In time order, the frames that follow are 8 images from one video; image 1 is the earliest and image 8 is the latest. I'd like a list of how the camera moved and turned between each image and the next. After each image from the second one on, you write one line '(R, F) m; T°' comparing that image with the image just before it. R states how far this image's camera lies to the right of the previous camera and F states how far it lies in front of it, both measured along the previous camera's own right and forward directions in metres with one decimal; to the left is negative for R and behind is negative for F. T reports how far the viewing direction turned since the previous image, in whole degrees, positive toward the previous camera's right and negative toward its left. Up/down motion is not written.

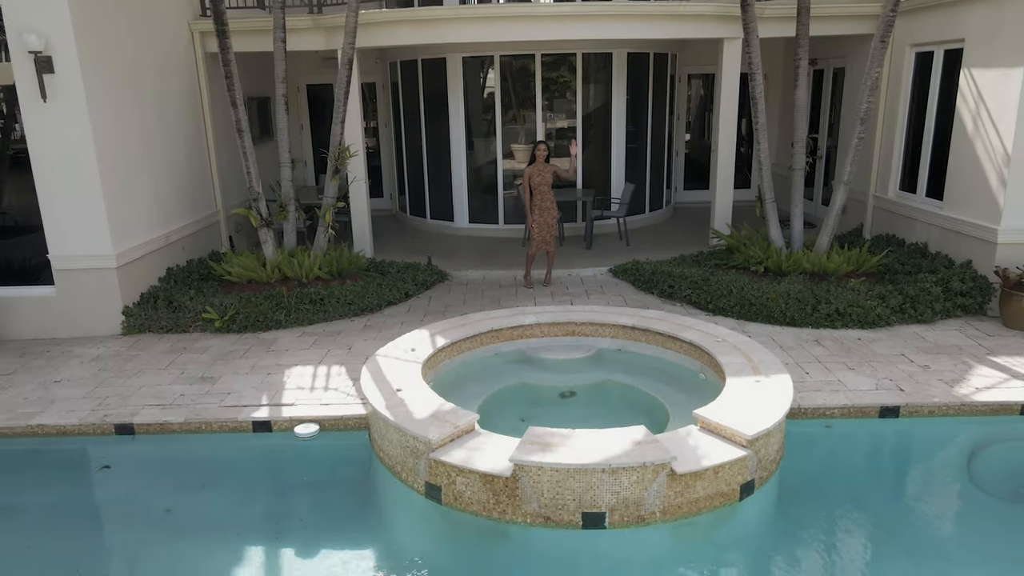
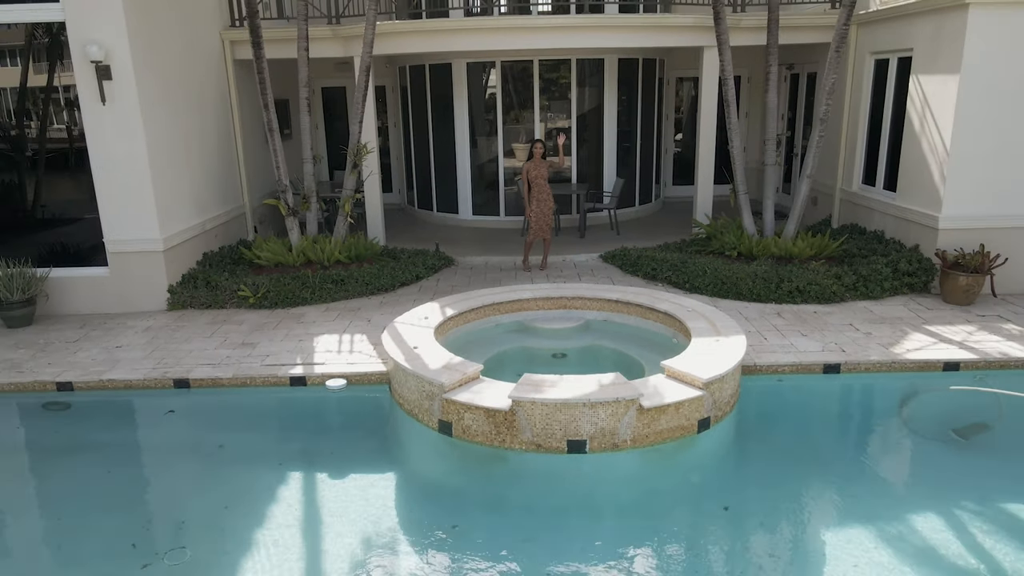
(0.0, -0.9) m; 0°
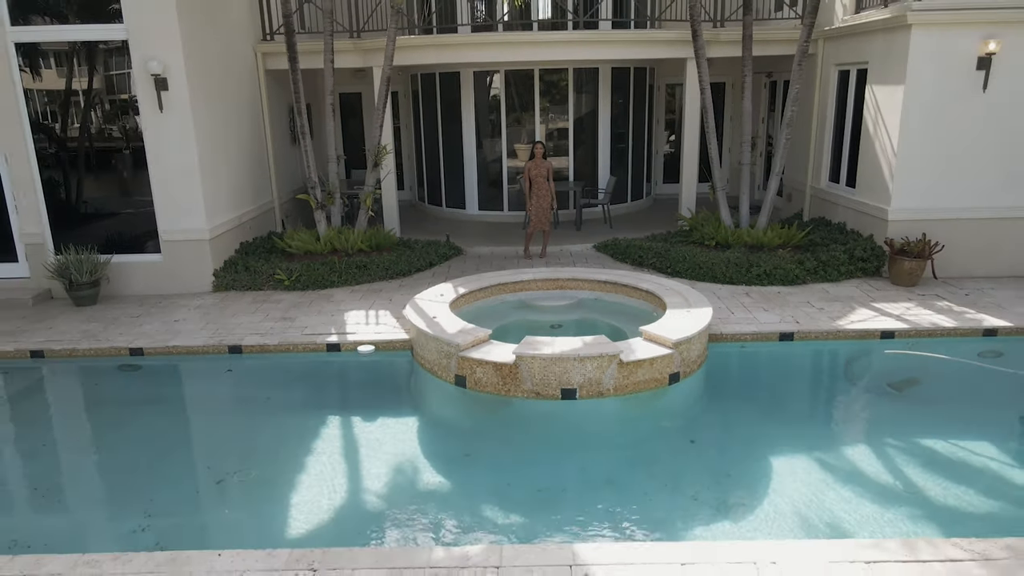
(0.0, -1.1) m; 0°
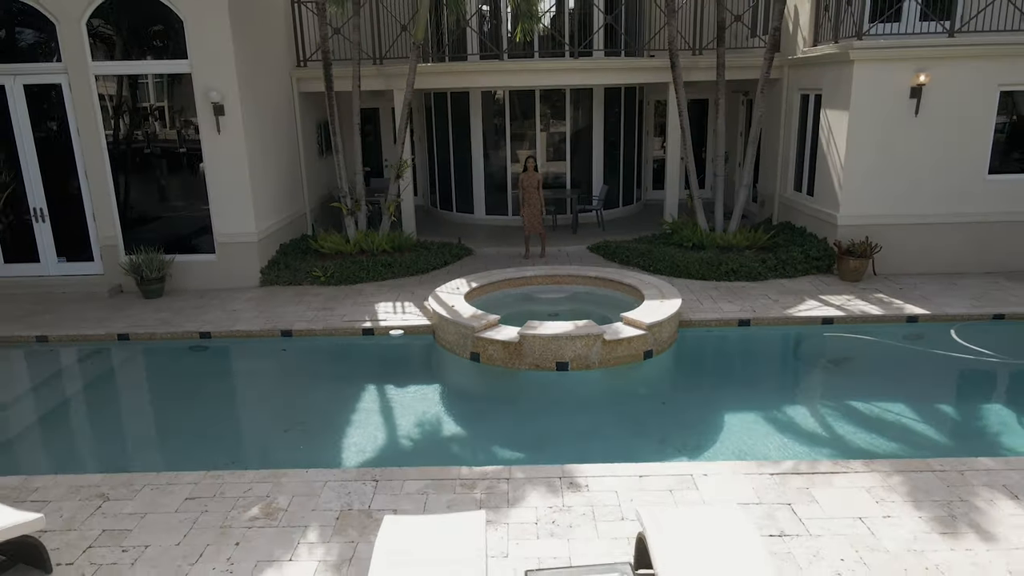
(0.0, -1.5) m; 0°
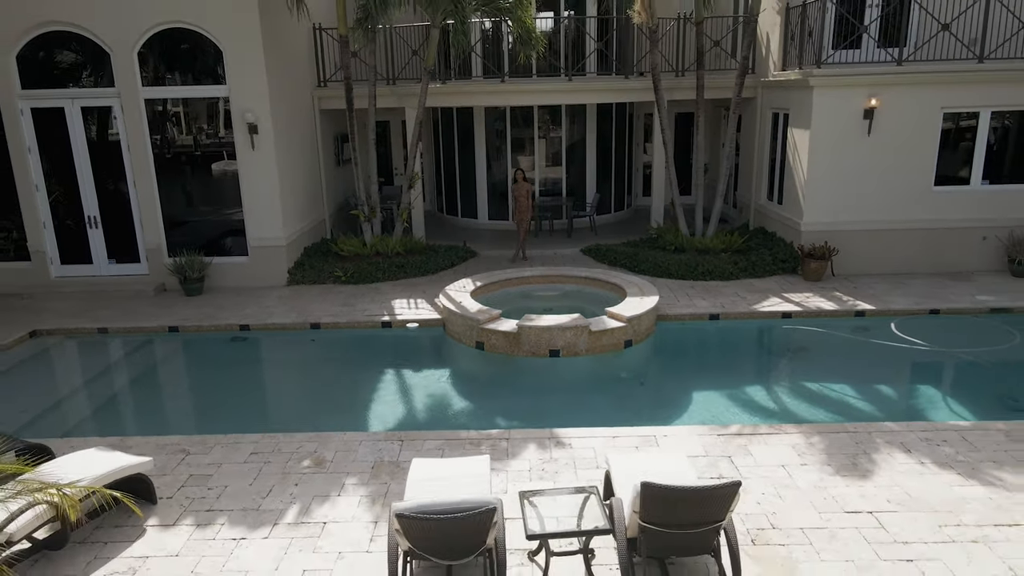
(0.0, -1.3) m; 0°
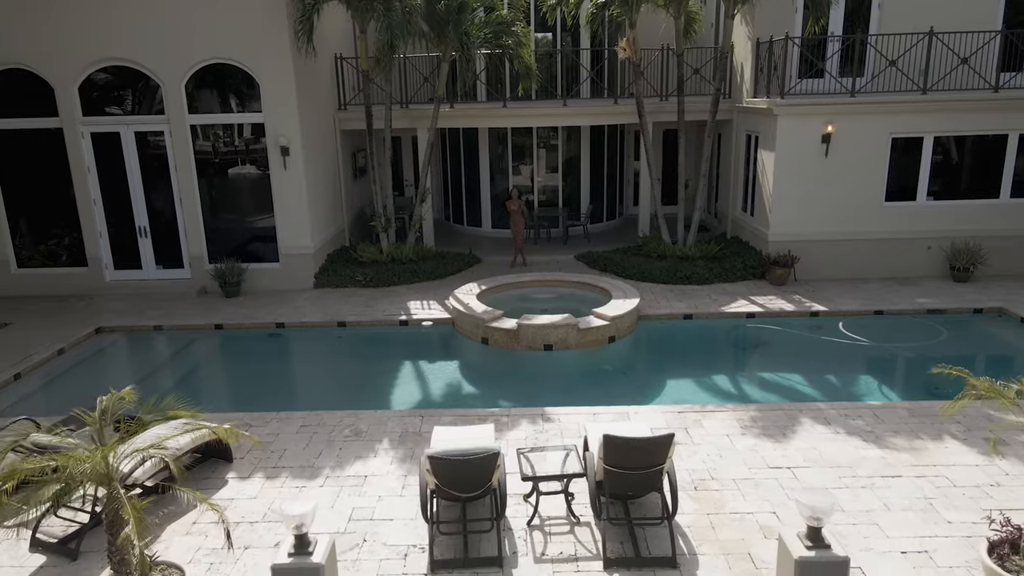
(0.0, -1.5) m; 0°
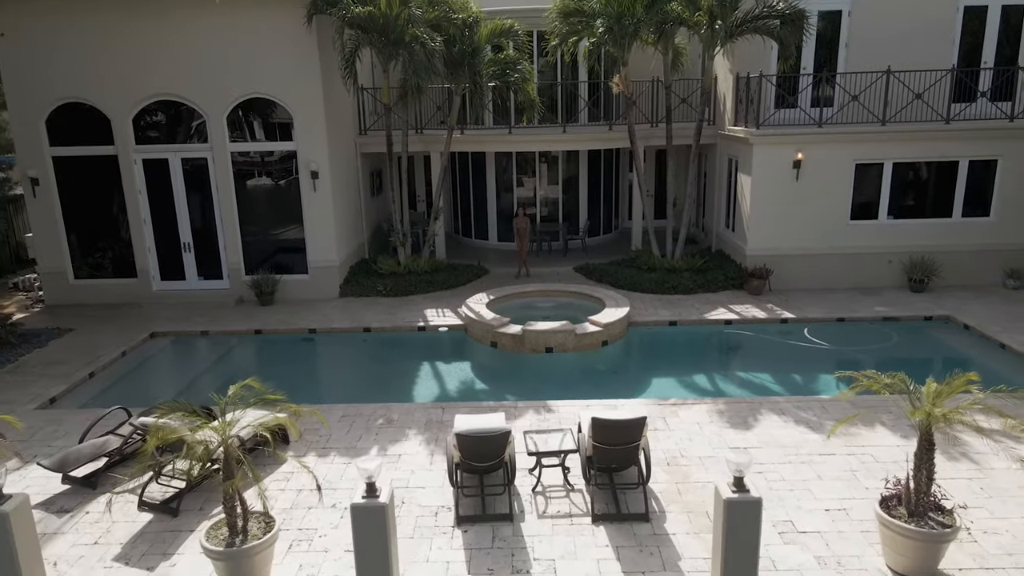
(-0.1, -1.5) m; 0°
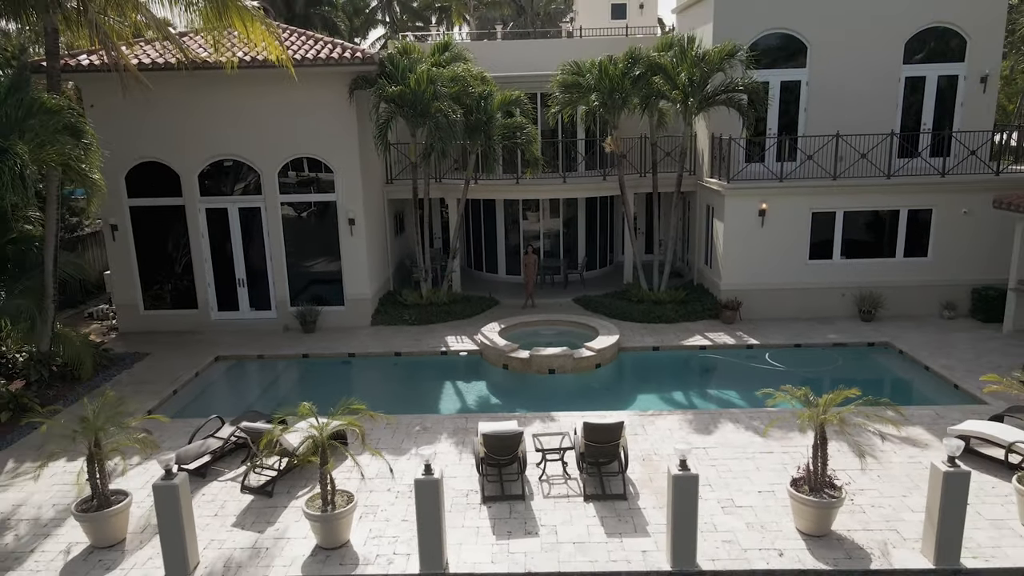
(-0.1, -2.4) m; 0°
